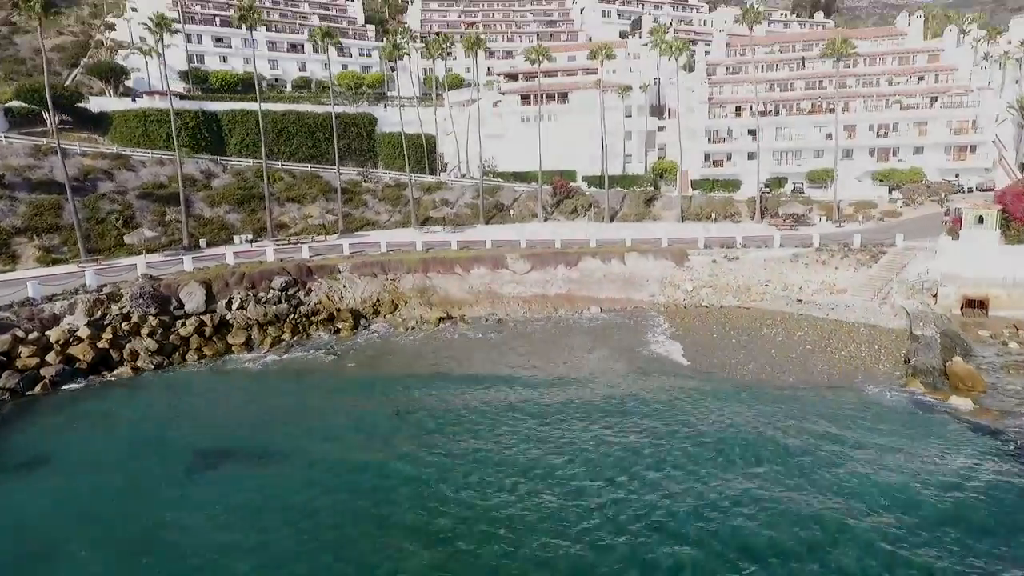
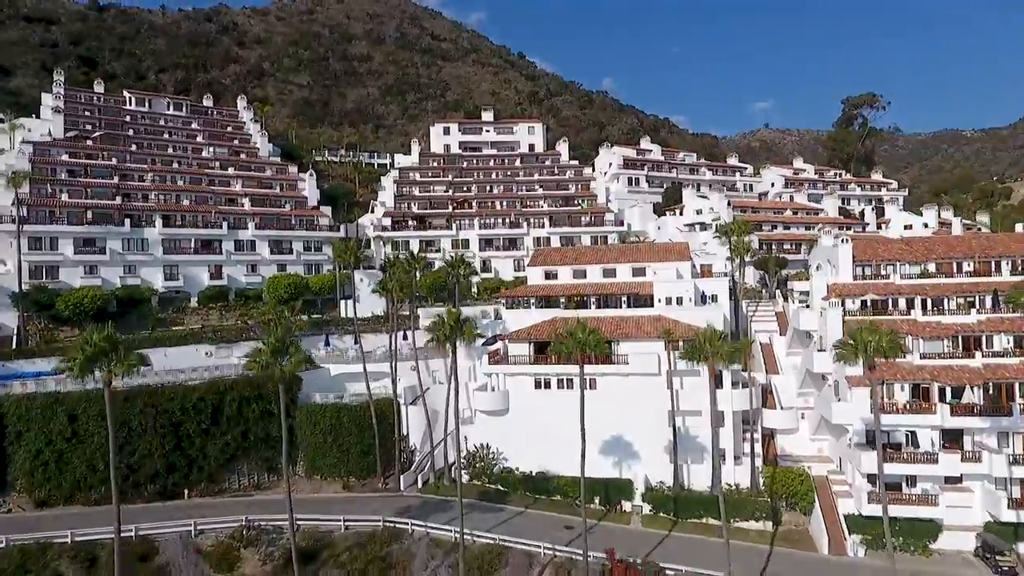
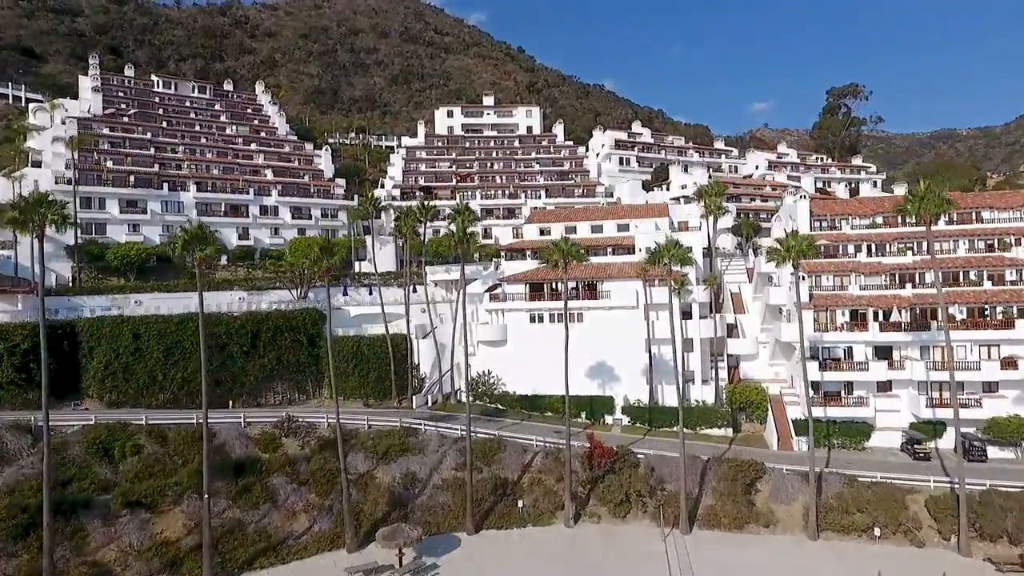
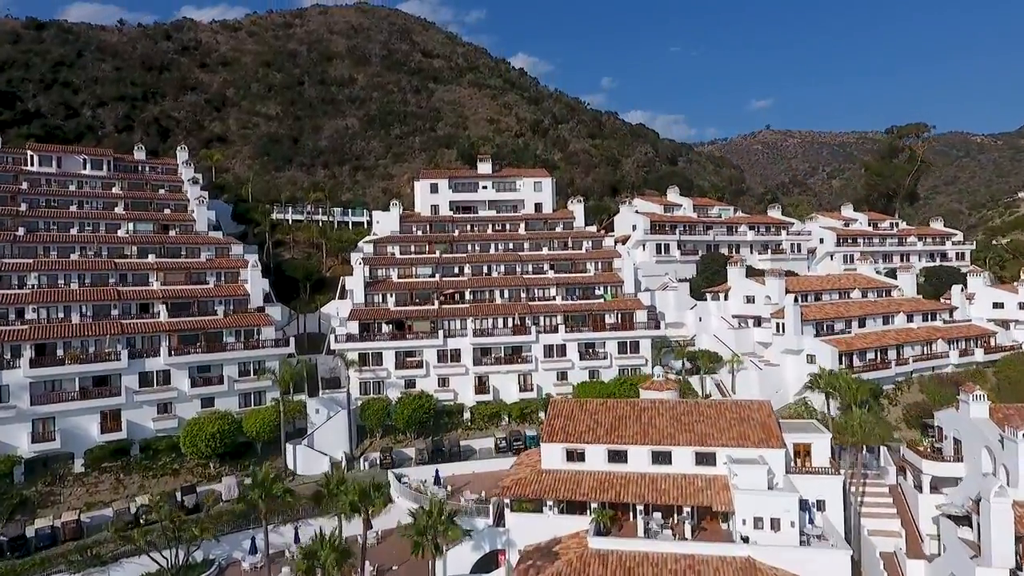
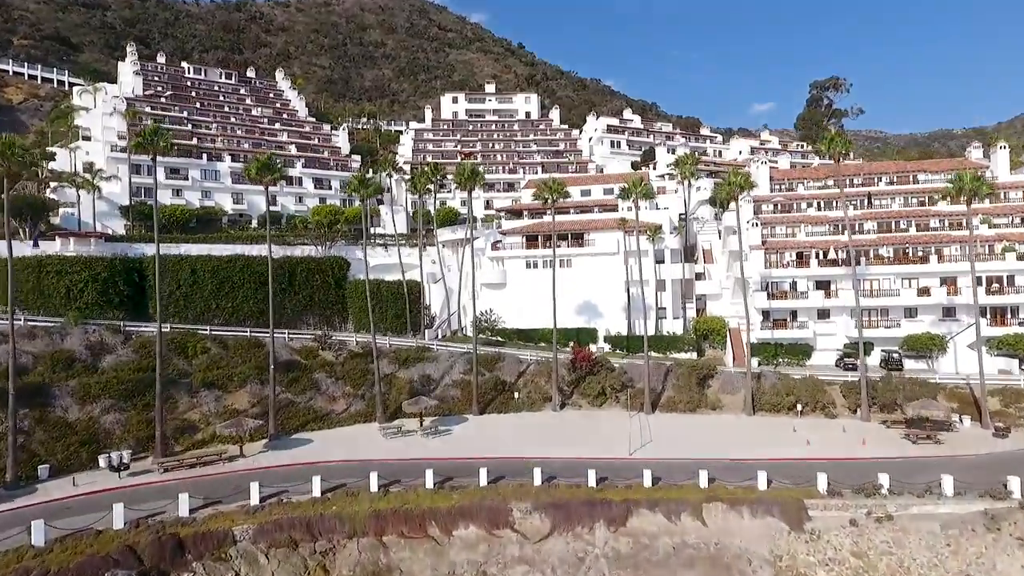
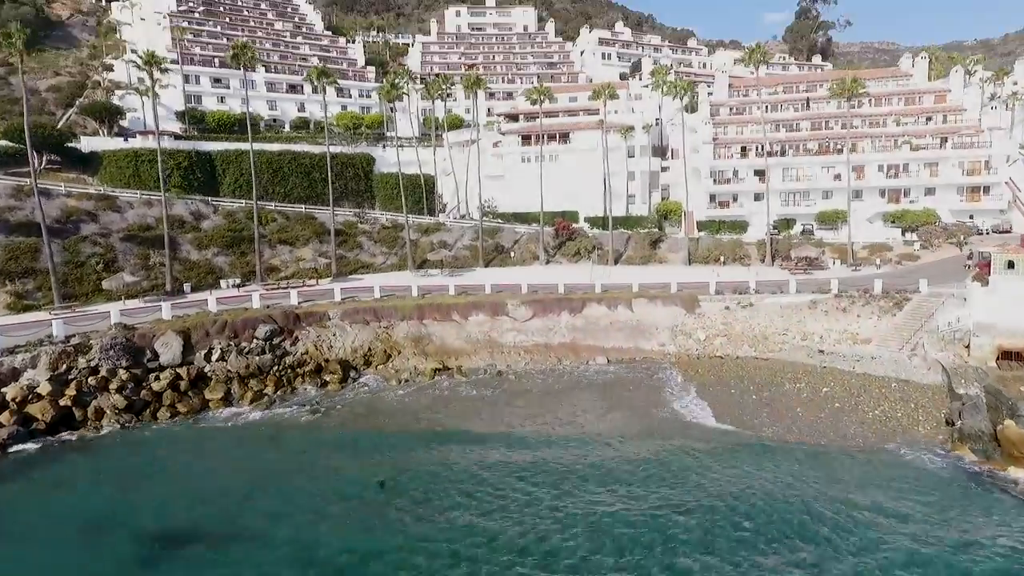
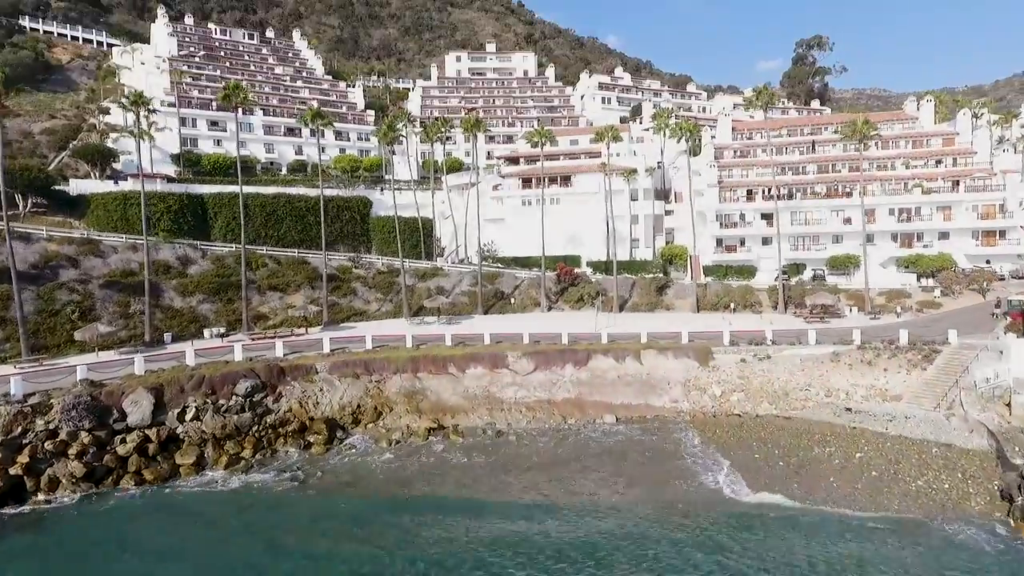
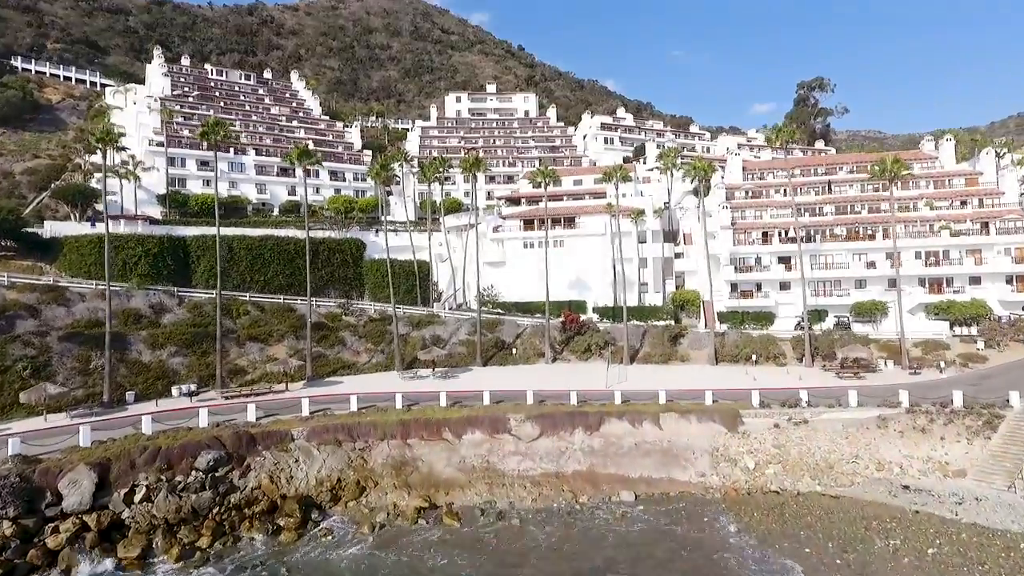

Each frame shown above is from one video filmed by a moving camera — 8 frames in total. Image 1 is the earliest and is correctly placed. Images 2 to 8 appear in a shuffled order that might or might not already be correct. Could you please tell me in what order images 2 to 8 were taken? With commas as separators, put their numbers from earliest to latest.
6, 7, 8, 5, 3, 2, 4
